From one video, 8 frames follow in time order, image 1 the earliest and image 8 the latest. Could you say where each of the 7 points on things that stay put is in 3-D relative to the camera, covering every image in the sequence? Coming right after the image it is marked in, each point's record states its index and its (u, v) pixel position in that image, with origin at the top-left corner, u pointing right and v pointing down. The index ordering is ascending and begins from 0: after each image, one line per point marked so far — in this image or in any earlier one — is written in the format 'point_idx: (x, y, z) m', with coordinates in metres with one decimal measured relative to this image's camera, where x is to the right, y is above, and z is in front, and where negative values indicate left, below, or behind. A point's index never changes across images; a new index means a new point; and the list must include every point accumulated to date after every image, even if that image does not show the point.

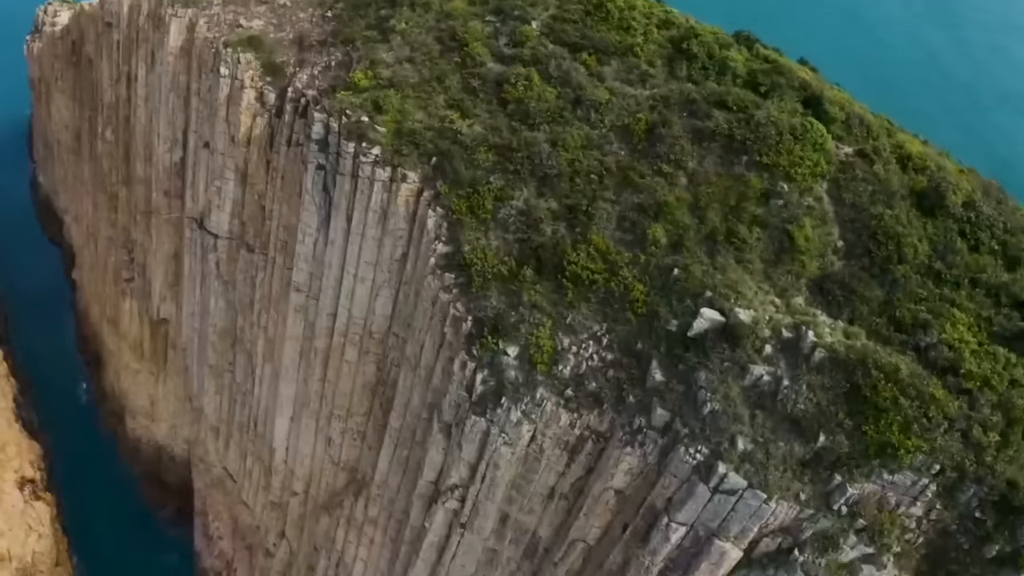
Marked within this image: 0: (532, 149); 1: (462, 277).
0: (+0.5, +3.8, +19.1) m
1: (-1.4, +0.5, +18.7) m
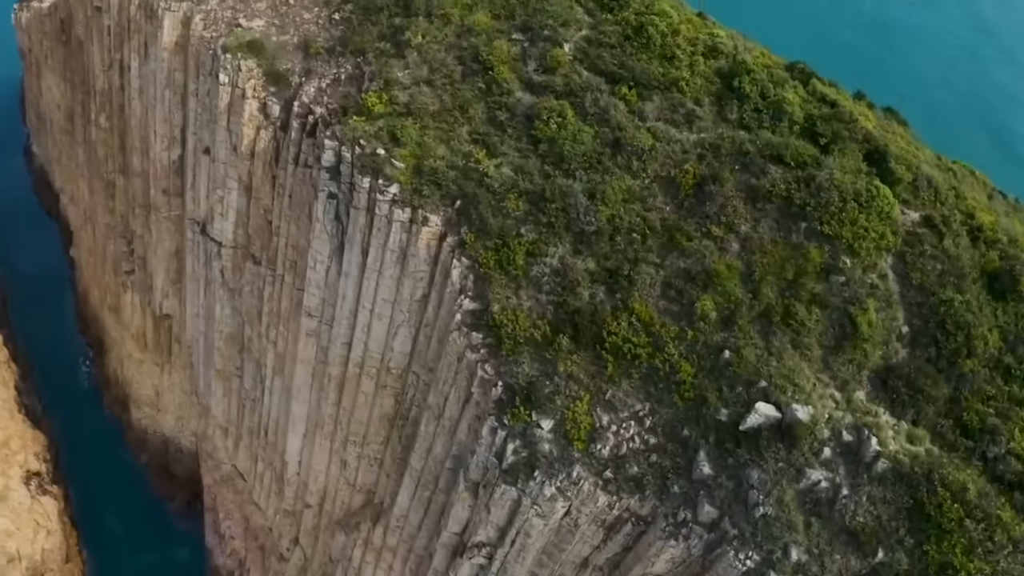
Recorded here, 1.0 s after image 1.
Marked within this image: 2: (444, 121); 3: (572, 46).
0: (+1.4, +2.2, +17.6) m
1: (-0.6, -1.1, +17.5) m
2: (-1.9, +4.7, +19.8) m
3: (+1.7, +6.8, +19.8) m
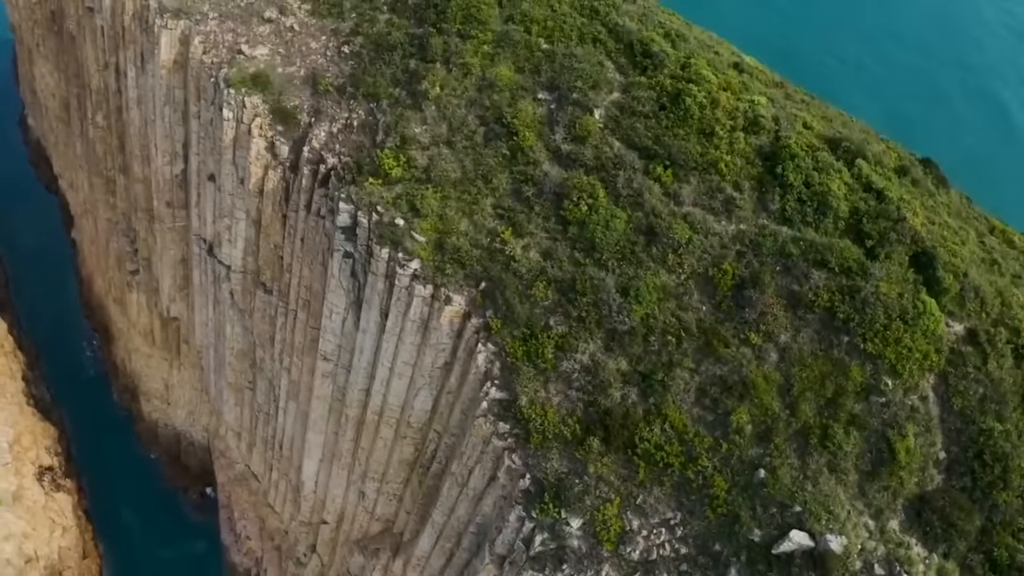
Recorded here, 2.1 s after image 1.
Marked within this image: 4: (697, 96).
0: (+2.1, -0.2, +17.0) m
1: (+0.1, -3.5, +17.3) m
2: (-1.2, +2.6, +18.9) m
3: (+2.4, +4.7, +18.7) m
4: (+4.8, +5.0, +18.1) m
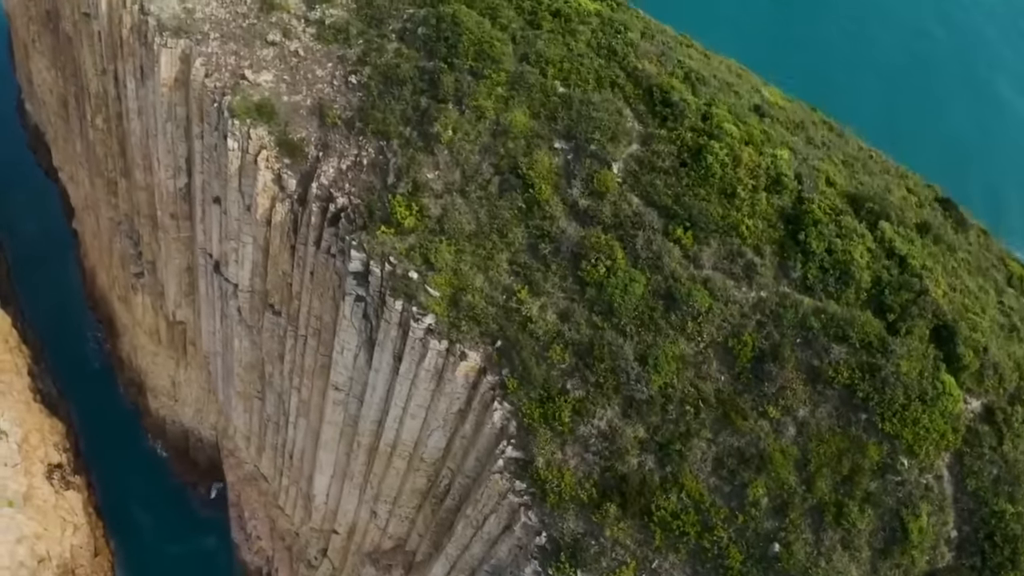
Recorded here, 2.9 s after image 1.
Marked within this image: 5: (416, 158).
0: (+2.5, -1.8, +17.0) m
1: (+0.5, -5.0, +17.5) m
2: (-0.8, +1.1, +18.6) m
3: (+2.8, +3.2, +18.3) m
4: (+5.2, +3.4, +17.7) m
5: (-2.7, +3.7, +20.0) m
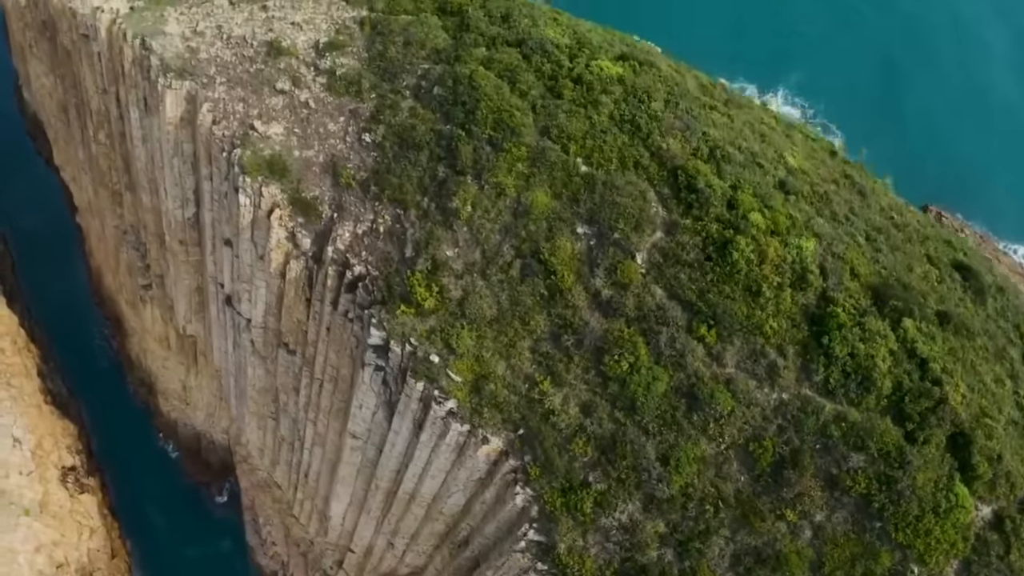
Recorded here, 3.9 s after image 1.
0: (+3.1, -4.2, +17.3) m
1: (+1.1, -7.4, +18.1) m
2: (-0.2, -1.2, +18.6) m
3: (+3.4, +0.8, +18.1) m
4: (+5.8, +1.0, +17.6) m
5: (-2.2, +1.5, +19.7) m
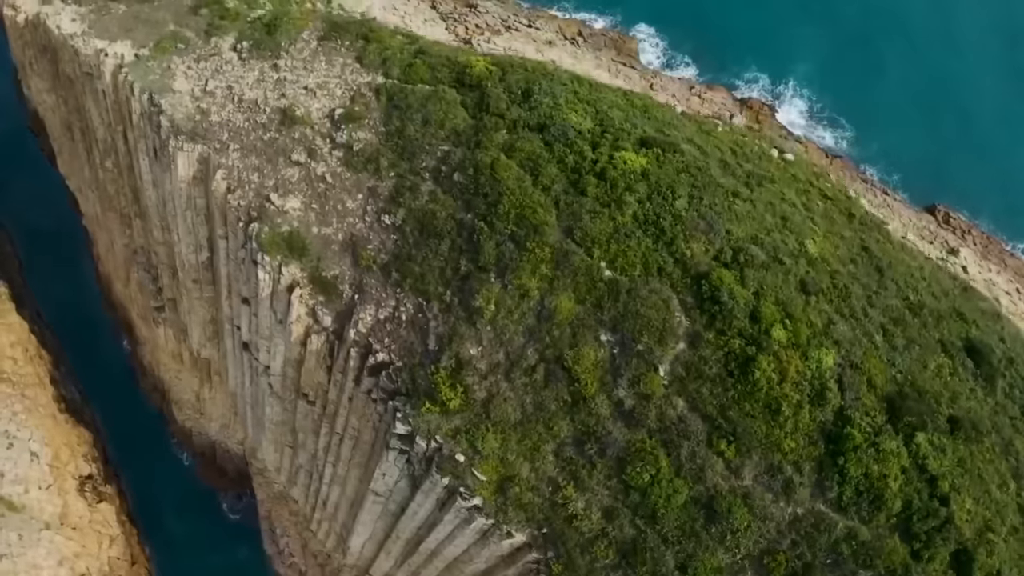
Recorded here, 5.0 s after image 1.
0: (+3.8, -7.2, +18.2) m
1: (+1.8, -10.3, +19.2) m
2: (+0.4, -4.0, +19.1) m
3: (+4.1, -2.1, +18.5) m
4: (+6.5, -2.0, +17.9) m
5: (-1.5, -1.2, +19.9) m
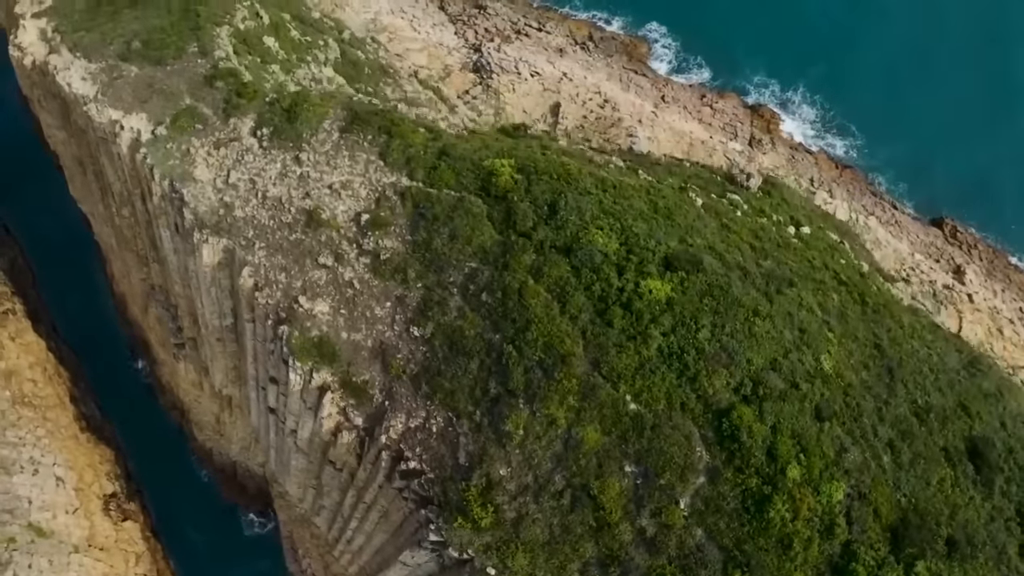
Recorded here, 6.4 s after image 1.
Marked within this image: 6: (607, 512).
0: (+4.6, -11.0, +19.9) m
1: (+2.6, -14.0, +21.3) m
2: (+1.2, -7.8, +20.5) m
3: (+4.9, -5.9, +19.6) m
4: (+7.3, -5.9, +19.1) m
5: (-0.7, -4.9, +20.9) m
6: (+2.7, -6.4, +19.9) m
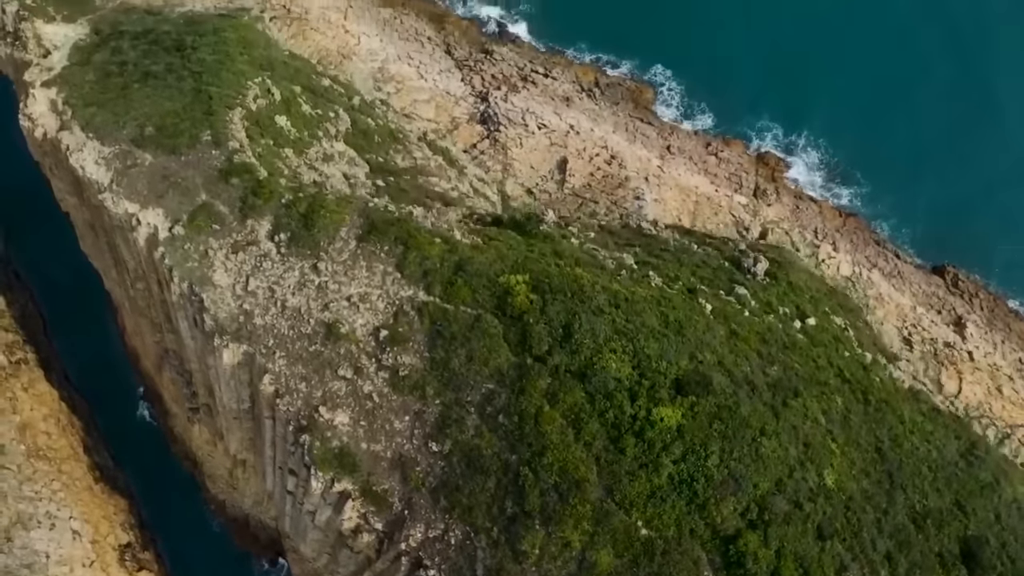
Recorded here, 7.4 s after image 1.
0: (+5.1, -15.0, +21.0) m
1: (+3.1, -17.9, +22.5) m
2: (+1.7, -11.7, +21.4) m
3: (+5.4, -9.8, +20.5) m
4: (+7.8, -9.8, +20.0) m
5: (-0.2, -8.8, +21.8) m
6: (+3.2, -10.3, +20.9) m
